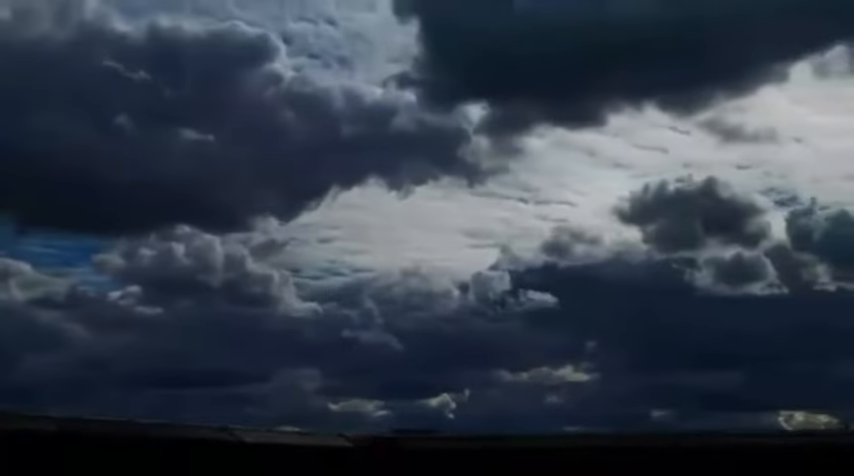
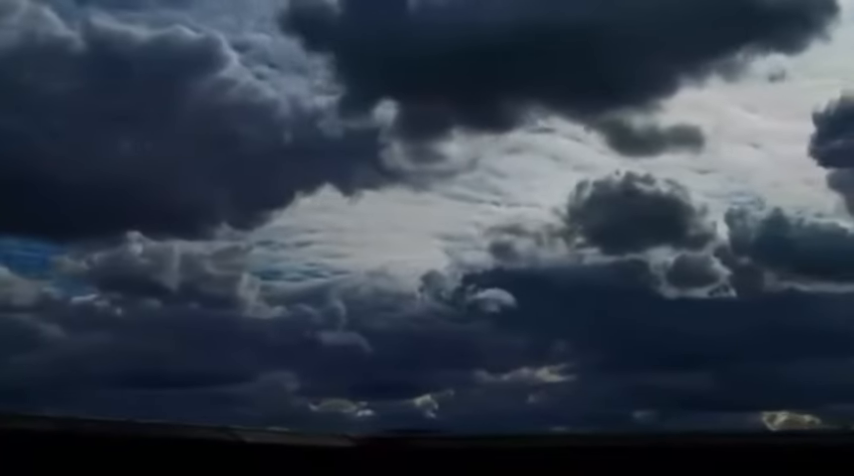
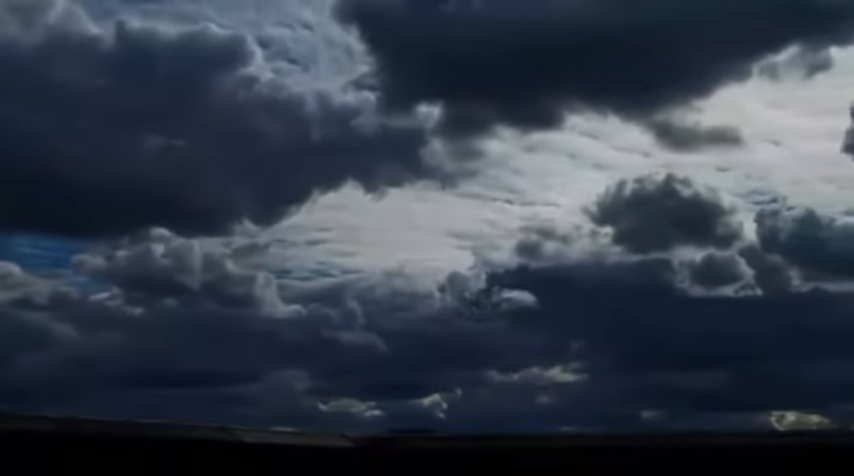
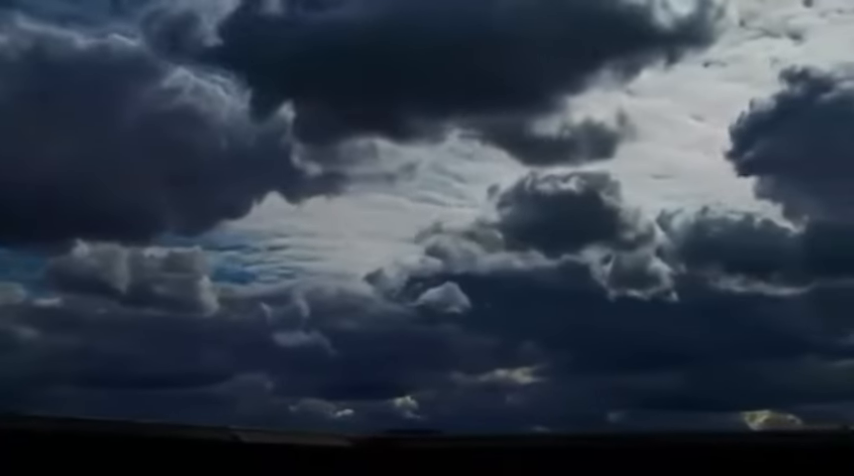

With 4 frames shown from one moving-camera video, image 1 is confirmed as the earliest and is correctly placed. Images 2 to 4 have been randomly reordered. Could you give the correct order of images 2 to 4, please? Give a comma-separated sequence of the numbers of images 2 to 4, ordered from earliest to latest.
3, 2, 4
